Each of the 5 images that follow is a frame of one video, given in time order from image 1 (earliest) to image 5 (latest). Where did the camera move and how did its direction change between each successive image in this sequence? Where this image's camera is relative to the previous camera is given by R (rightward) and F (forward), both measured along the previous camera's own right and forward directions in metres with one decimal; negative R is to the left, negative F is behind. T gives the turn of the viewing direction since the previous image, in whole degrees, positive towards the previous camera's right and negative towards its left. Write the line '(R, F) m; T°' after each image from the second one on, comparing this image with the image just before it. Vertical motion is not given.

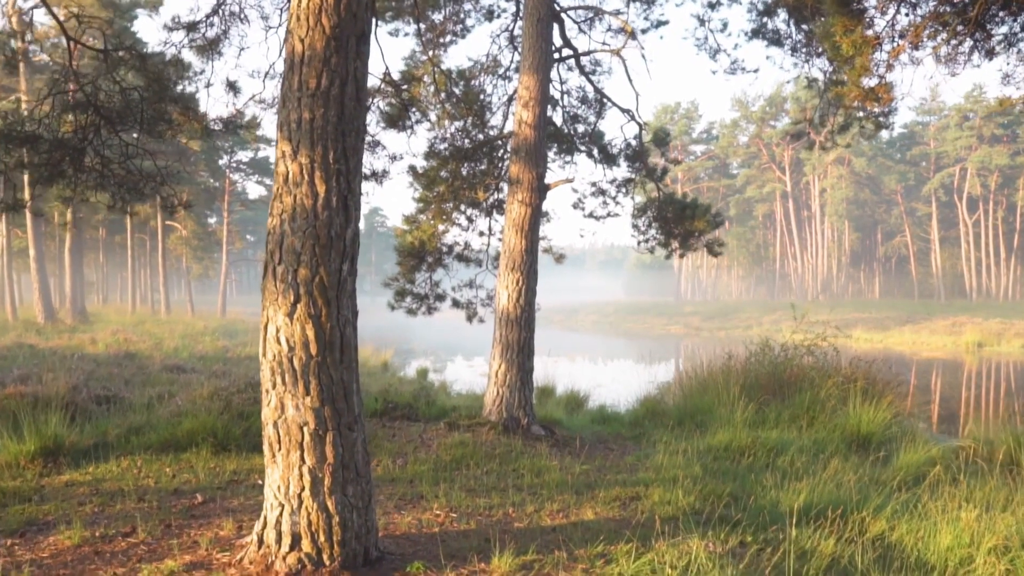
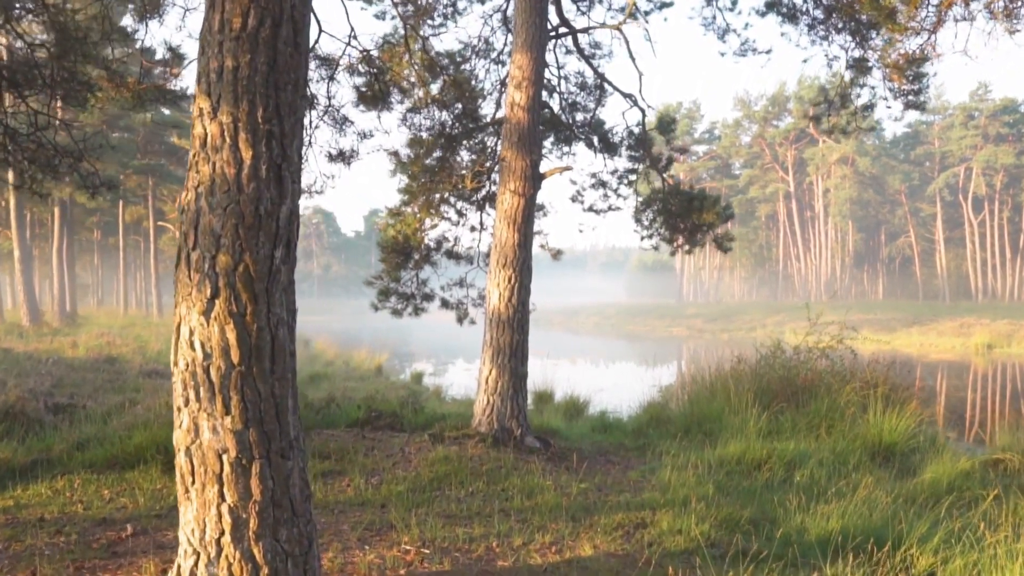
(+0.1, +0.6) m; 0°
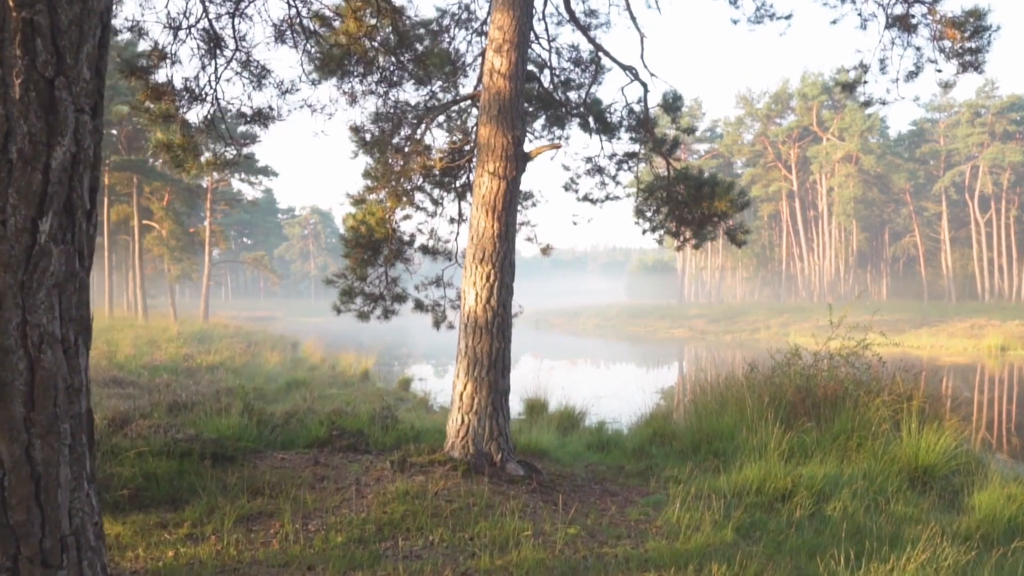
(+0.2, +1.0) m; 0°
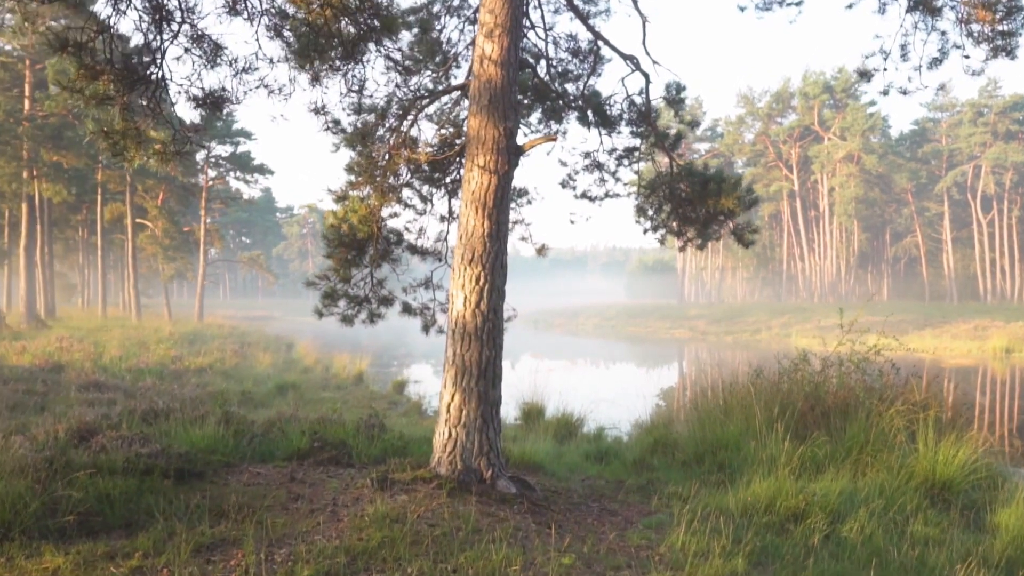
(+0.1, +0.4) m; 0°
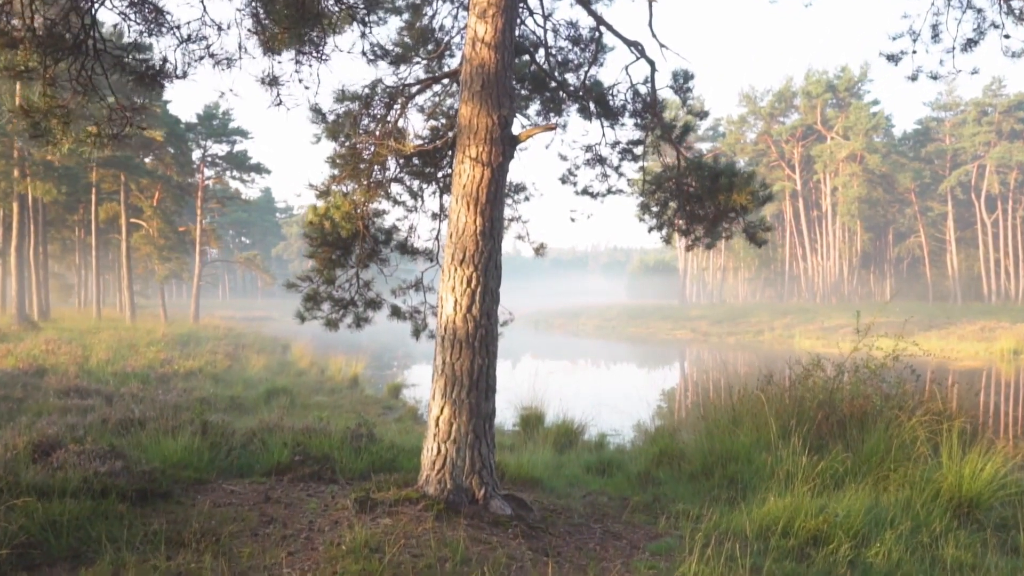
(0.0, +0.4) m; 0°
